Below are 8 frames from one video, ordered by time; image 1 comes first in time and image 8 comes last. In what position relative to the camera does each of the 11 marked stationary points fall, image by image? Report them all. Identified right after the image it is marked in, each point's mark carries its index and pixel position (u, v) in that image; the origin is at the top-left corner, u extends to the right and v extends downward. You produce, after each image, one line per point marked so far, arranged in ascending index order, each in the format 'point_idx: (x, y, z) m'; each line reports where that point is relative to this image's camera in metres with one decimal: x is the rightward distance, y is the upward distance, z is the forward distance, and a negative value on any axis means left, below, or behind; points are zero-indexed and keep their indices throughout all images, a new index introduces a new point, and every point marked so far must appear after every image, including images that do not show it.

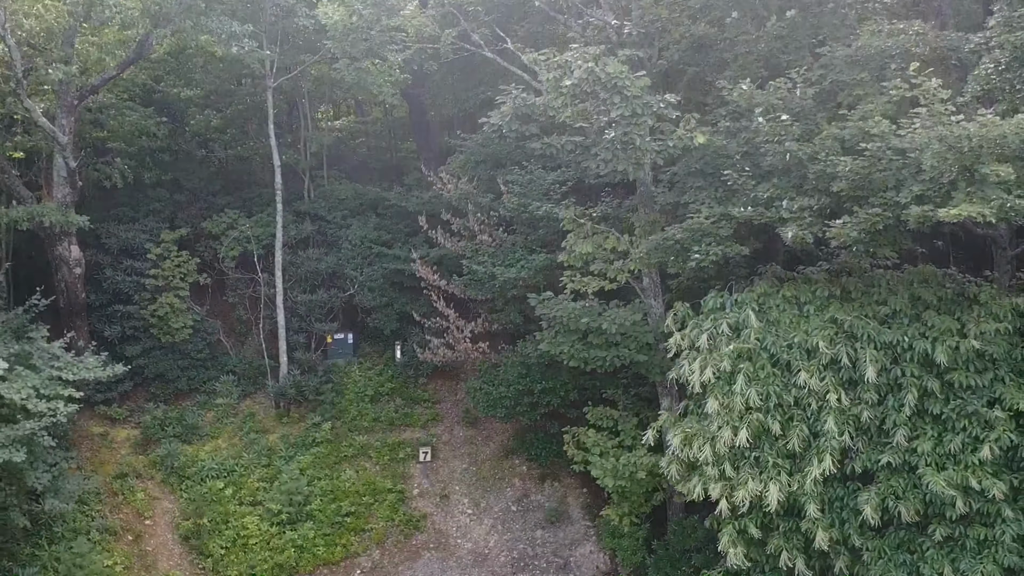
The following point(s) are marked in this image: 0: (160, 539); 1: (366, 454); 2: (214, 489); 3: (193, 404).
0: (-4.6, -3.3, +11.4) m
1: (-2.2, -2.7, +13.5) m
2: (-4.1, -3.0, +12.1) m
3: (-5.1, -2.0, +13.9) m
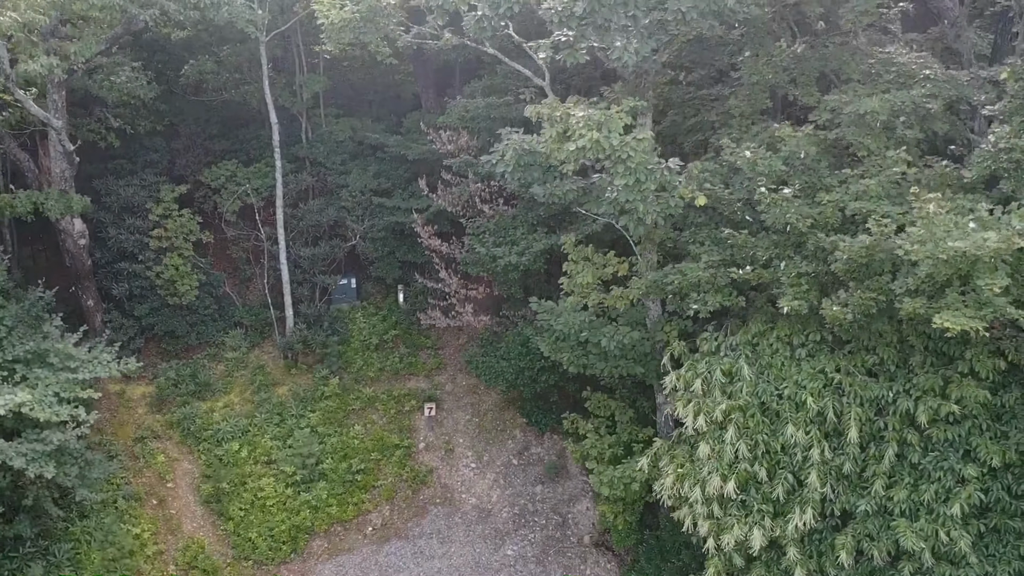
0: (-4.6, -3.0, +12.1) m
1: (-2.2, -2.0, +14.1) m
2: (-4.1, -2.5, +12.8) m
3: (-5.1, -1.2, +14.4) m
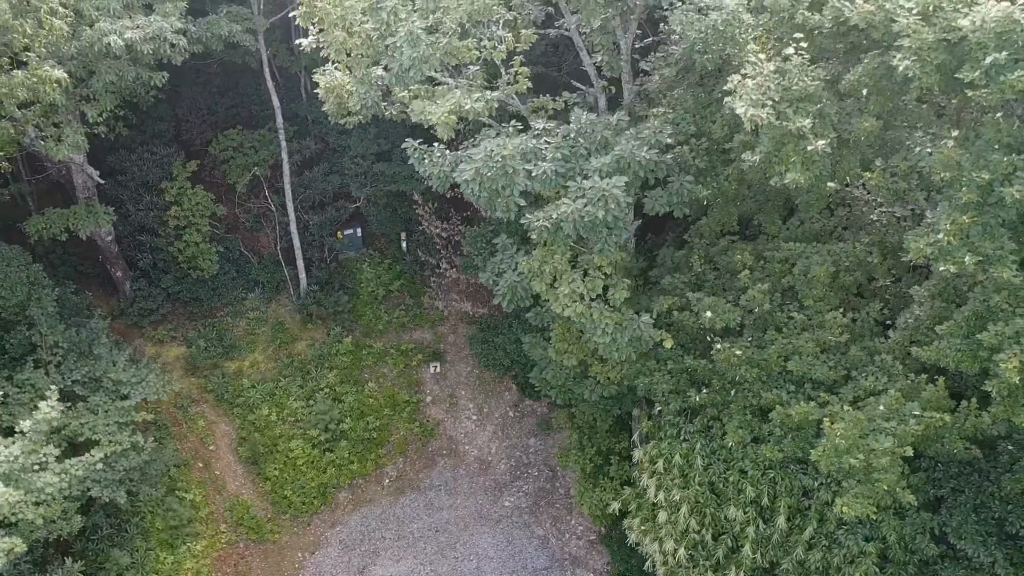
0: (-4.6, -2.8, +14.0) m
1: (-2.3, -1.3, +15.8) m
2: (-4.2, -2.1, +14.6) m
3: (-5.1, -0.5, +15.8) m
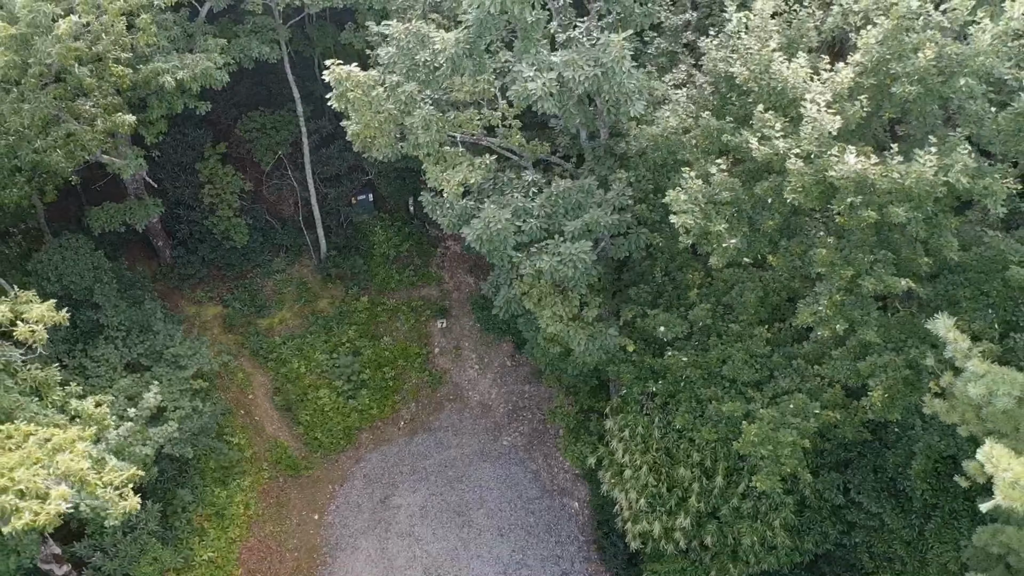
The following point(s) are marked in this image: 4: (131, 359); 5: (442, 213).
0: (-4.7, -2.2, +16.3) m
1: (-2.4, -0.6, +17.9) m
2: (-4.2, -1.5, +16.8) m
3: (-5.2, +0.2, +17.8) m
4: (-5.9, -1.1, +13.5) m
5: (-0.8, +0.8, +9.6) m
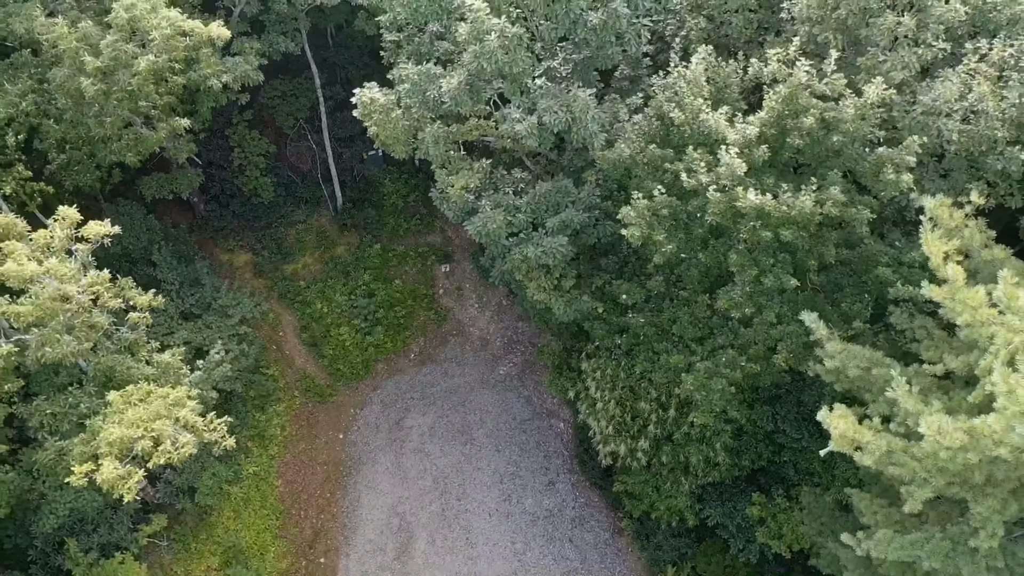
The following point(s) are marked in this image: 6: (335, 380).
0: (-4.8, -1.2, +18.9) m
1: (-2.5, +0.6, +20.3) m
2: (-4.3, -0.4, +19.3) m
3: (-5.3, +1.4, +20.1) m
4: (-6.0, -0.4, +16.0) m
5: (-0.9, +1.1, +11.9) m
6: (-3.8, -2.0, +18.8) m
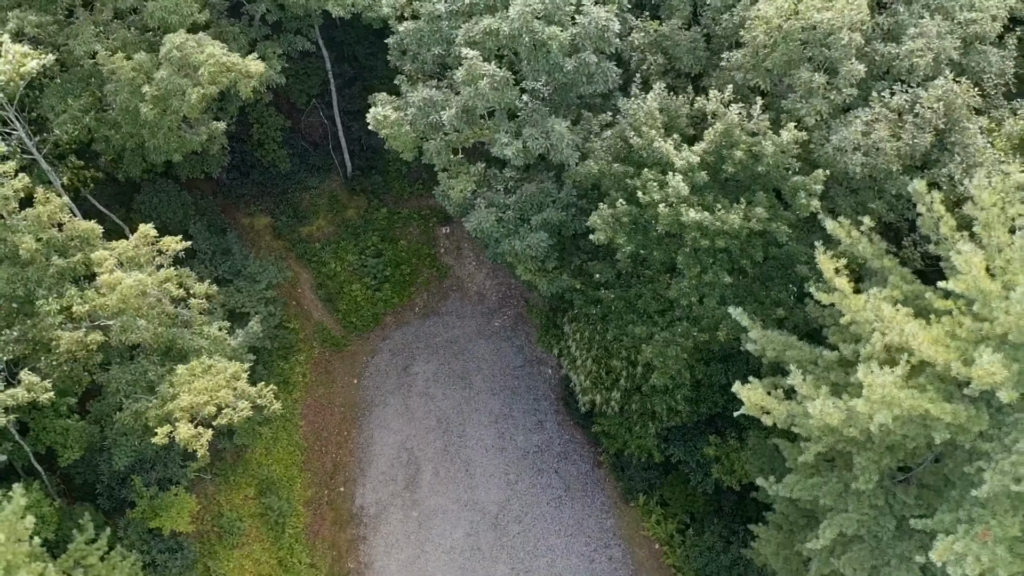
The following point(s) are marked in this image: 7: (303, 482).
0: (-4.9, -0.2, +21.2) m
1: (-2.6, +1.7, +22.4) m
2: (-4.5, +0.5, +21.5) m
3: (-5.5, +2.5, +22.2) m
4: (-6.2, +0.3, +18.2) m
5: (-1.1, +1.4, +14.0) m
6: (-4.0, -1.1, +21.1) m
7: (-4.5, -4.1, +18.7) m
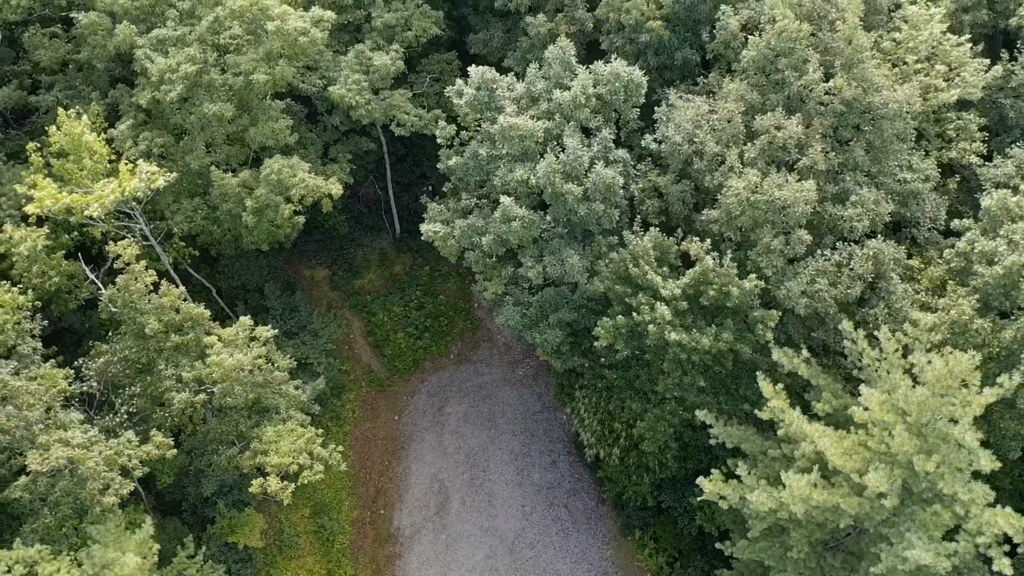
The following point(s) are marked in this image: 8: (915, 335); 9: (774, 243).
0: (-4.3, -1.6, +24.6) m
1: (-1.9, +0.3, +25.7) m
2: (-3.8, -0.8, +24.9) m
3: (-4.7, +1.1, +25.6) m
4: (-5.6, -1.0, +21.6) m
5: (-0.6, -0.1, +17.3) m
6: (-3.4, -2.4, +24.5) m
7: (-4.1, -5.5, +22.1) m
8: (+6.2, -0.7, +13.3) m
9: (+4.1, +0.7, +13.7) m
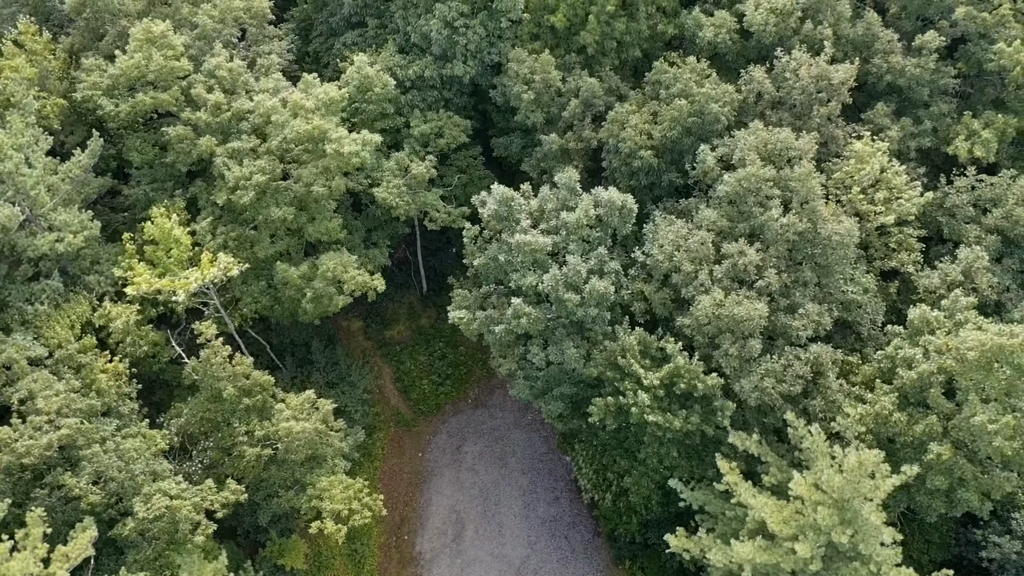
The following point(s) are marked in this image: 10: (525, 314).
0: (-4.0, -3.2, +28.1) m
1: (-1.5, -1.5, +29.1) m
2: (-3.4, -2.5, +28.4) m
3: (-4.3, -0.5, +29.0) m
4: (-5.3, -2.7, +25.1) m
5: (-0.4, -1.9, +20.7) m
6: (-3.0, -4.1, +28.0) m
7: (-3.9, -7.2, +25.6) m
8: (+6.3, -2.7, +16.6) m
9: (+4.3, -1.2, +17.0) m
10: (+0.3, -0.6, +18.1) m
